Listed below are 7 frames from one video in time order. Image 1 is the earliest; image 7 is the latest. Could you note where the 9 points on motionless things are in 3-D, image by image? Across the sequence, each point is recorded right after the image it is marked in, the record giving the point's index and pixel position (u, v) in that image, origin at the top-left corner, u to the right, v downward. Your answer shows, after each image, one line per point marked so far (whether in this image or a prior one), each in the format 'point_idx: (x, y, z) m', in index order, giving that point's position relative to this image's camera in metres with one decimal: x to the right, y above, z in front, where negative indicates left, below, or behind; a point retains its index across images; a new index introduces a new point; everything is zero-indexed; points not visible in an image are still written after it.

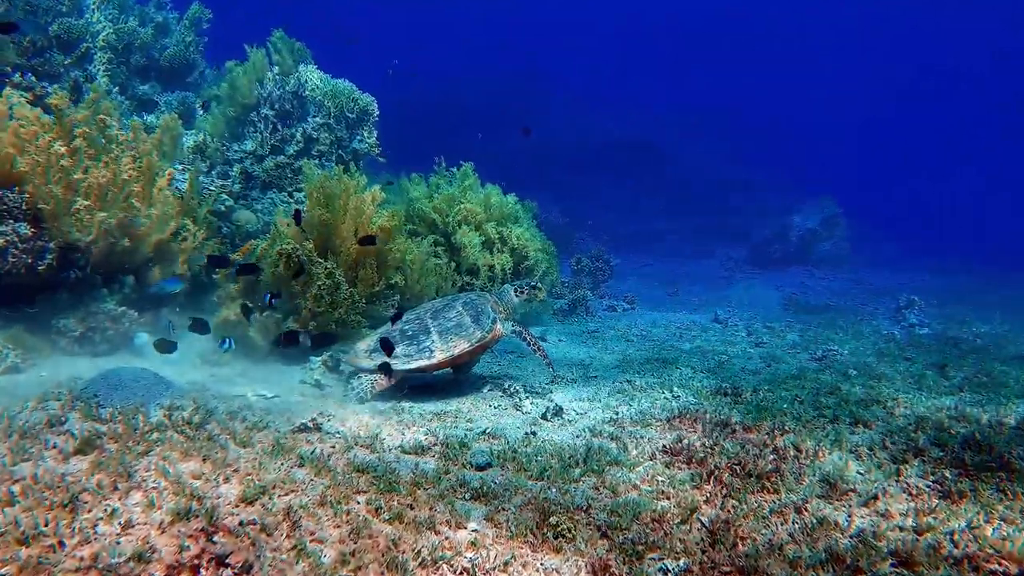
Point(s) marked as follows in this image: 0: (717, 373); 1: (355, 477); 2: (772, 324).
0: (+2.2, -0.9, +7.8) m
1: (-0.9, -1.1, +4.3) m
2: (+4.1, -0.6, +11.1) m
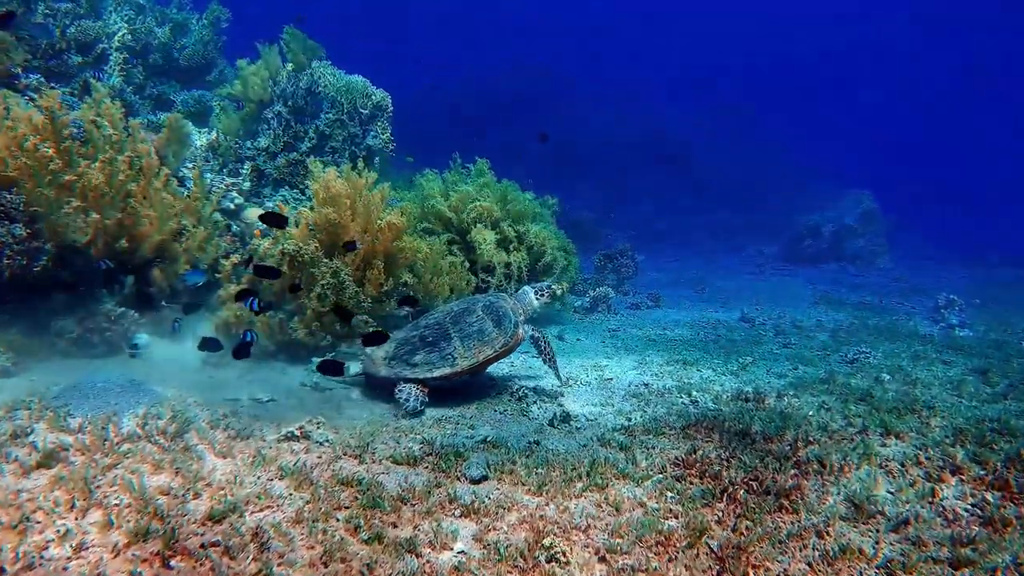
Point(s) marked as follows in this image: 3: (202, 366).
0: (+2.4, -0.9, +7.4) m
1: (-1.0, -1.1, +4.0) m
2: (+4.3, -0.5, +10.6) m
3: (-2.8, -0.7, +6.5) m
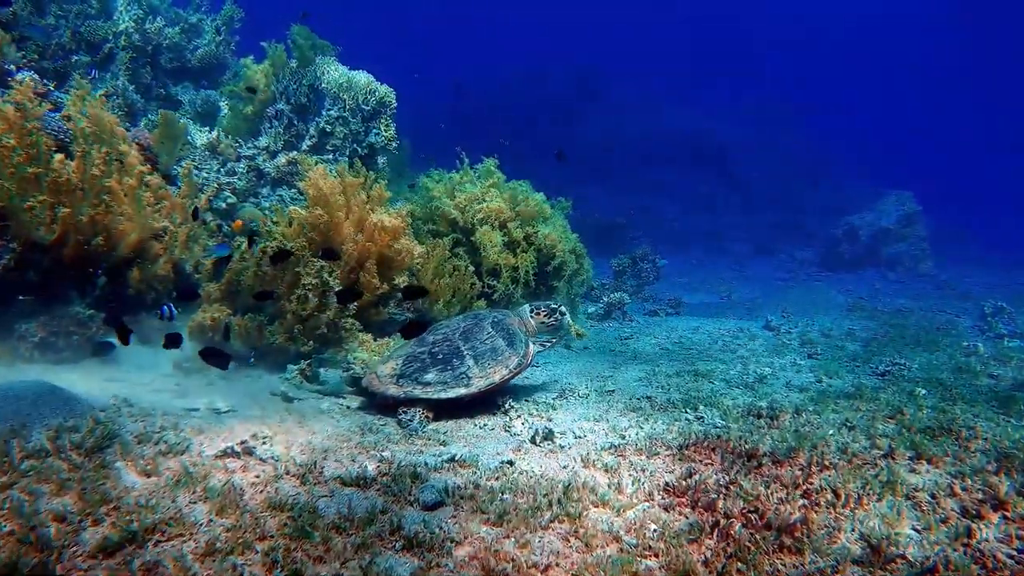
0: (+2.3, -1.0, +6.7) m
1: (-1.2, -1.1, +3.5) m
2: (+4.4, -0.6, +9.9) m
3: (-2.9, -0.7, +6.1) m
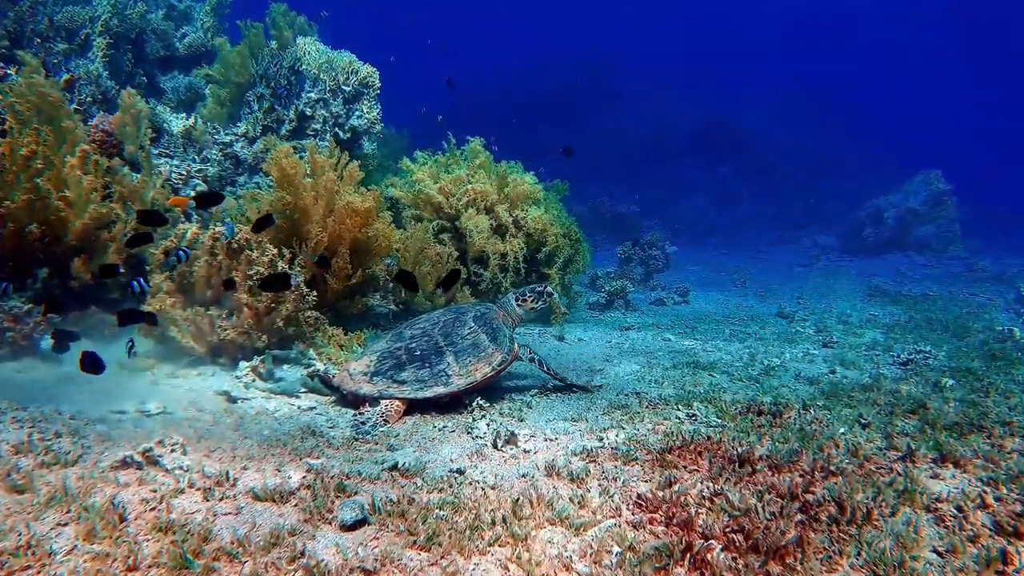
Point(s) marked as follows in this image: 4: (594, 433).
0: (+2.1, -0.8, +6.0) m
1: (-1.5, -1.1, +3.0) m
2: (+4.3, -0.4, +9.1) m
3: (-3.1, -0.7, +5.6) m
4: (+0.5, -1.0, +4.7) m
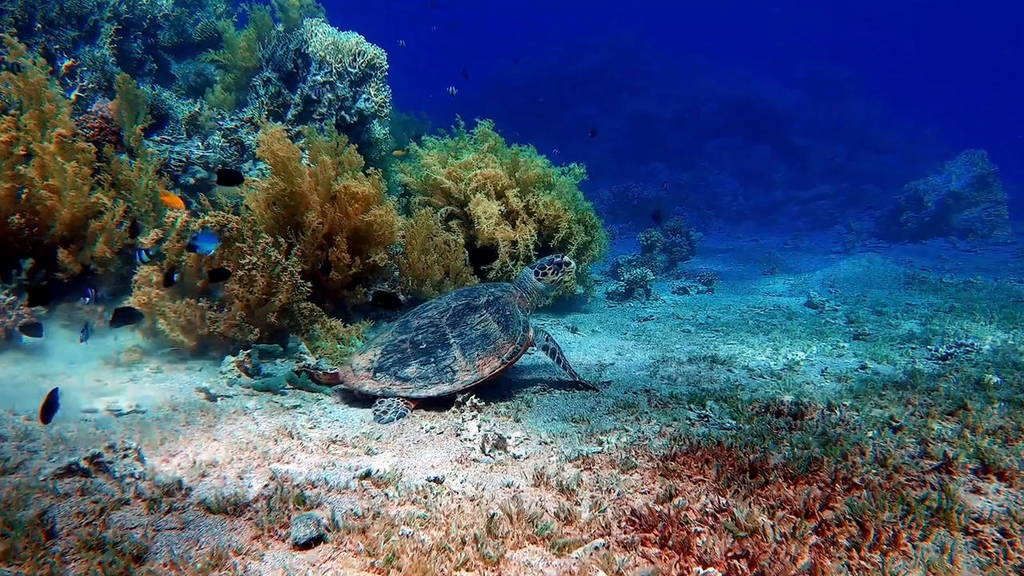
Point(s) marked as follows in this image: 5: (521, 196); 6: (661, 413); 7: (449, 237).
0: (+2.1, -0.7, +5.5) m
1: (-1.6, -1.0, +2.7) m
2: (+4.5, -0.3, +8.5) m
3: (-3.1, -0.6, +5.4) m
4: (+0.5, -0.9, +4.3) m
5: (+0.1, +1.1, +8.7) m
6: (+1.0, -0.8, +4.7) m
7: (-0.7, +0.6, +8.3) m
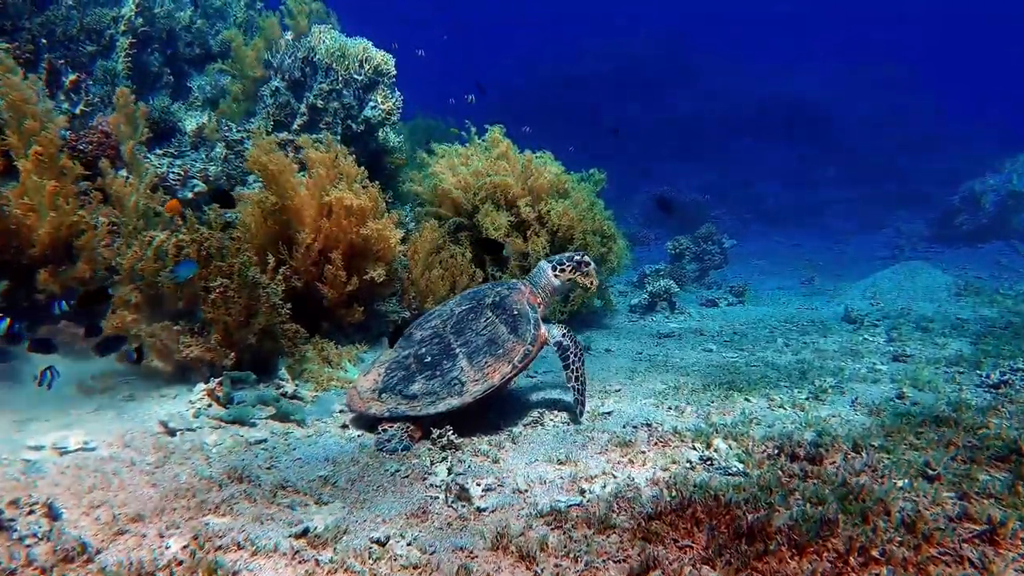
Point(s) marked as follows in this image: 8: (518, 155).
0: (+2.0, -0.8, +4.9) m
1: (-1.9, -1.2, +2.3) m
2: (+4.6, -0.4, +7.7) m
3: (-3.2, -0.8, +5.1) m
4: (+0.3, -1.0, +3.8) m
5: (+0.3, +1.0, +8.3) m
6: (+0.9, -1.0, +4.2) m
7: (-0.6, +0.4, +7.9) m
8: (+0.1, +1.6, +8.9) m
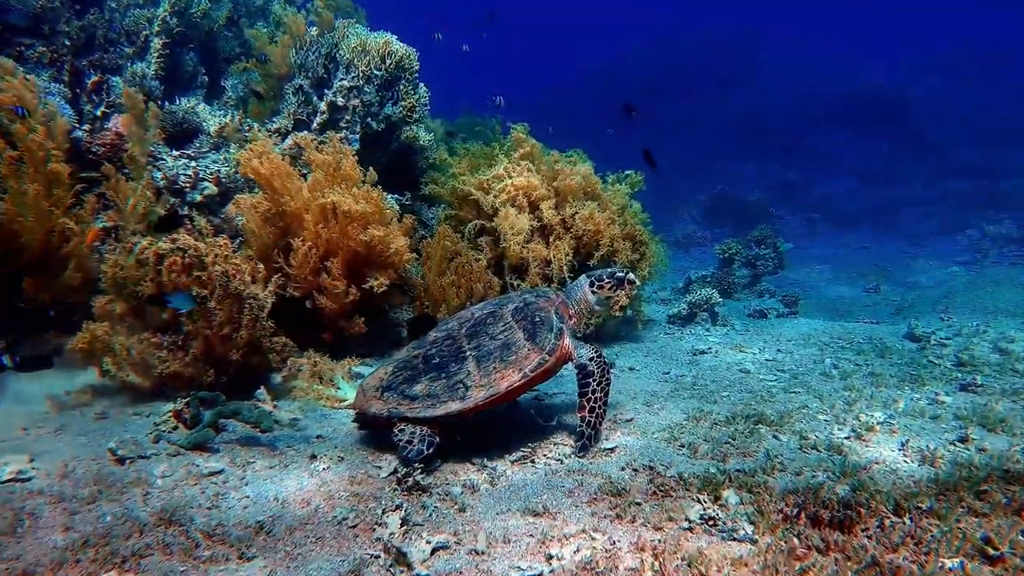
0: (+1.9, -1.0, +4.1) m
1: (-2.2, -1.3, +1.9) m
2: (+4.8, -0.5, +6.7) m
3: (-3.3, -0.8, +4.8) m
4: (+0.2, -1.2, +3.2) m
5: (+0.5, +0.9, +7.6) m
6: (+0.7, -1.1, +3.5) m
7: (-0.4, +0.3, +7.4) m
8: (+0.4, +1.5, +8.2) m
